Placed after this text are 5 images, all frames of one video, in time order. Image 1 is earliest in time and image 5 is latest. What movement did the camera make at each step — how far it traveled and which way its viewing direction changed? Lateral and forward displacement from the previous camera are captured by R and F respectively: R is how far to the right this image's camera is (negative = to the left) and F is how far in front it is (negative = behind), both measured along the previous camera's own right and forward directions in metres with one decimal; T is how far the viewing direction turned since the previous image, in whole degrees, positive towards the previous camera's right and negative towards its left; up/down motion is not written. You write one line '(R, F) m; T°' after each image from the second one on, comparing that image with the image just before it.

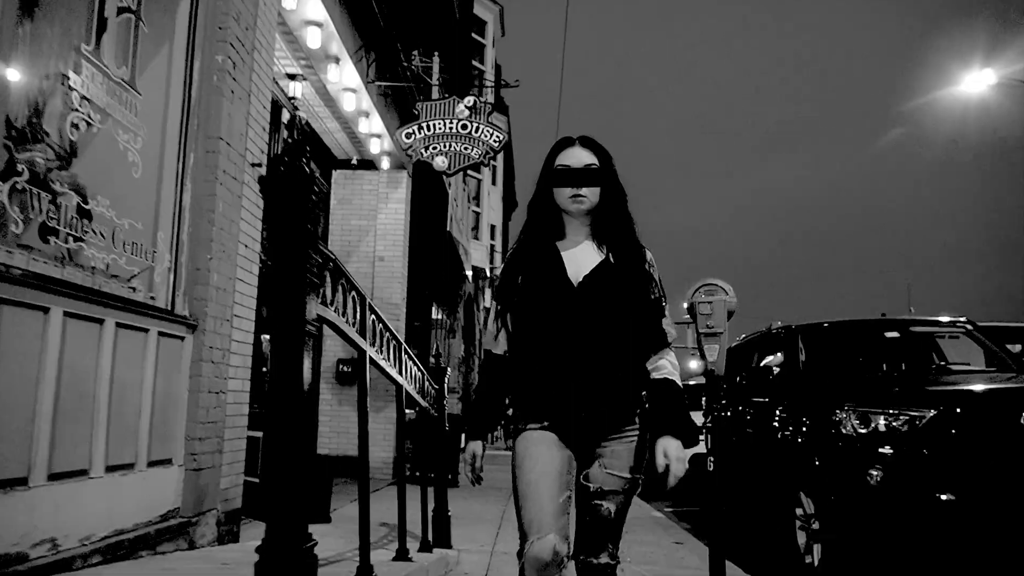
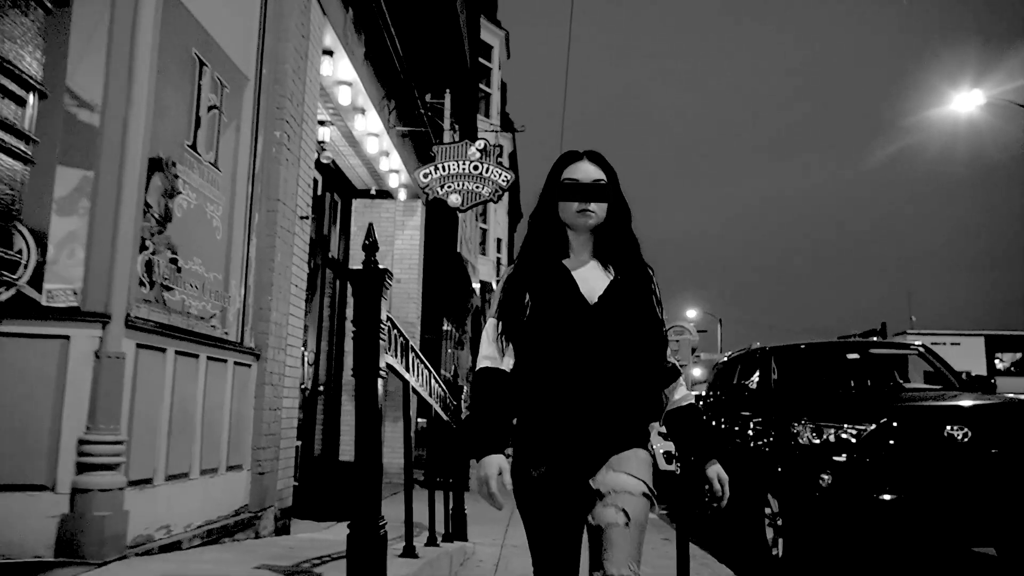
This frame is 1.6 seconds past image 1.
(0.0, -0.9) m; 0°
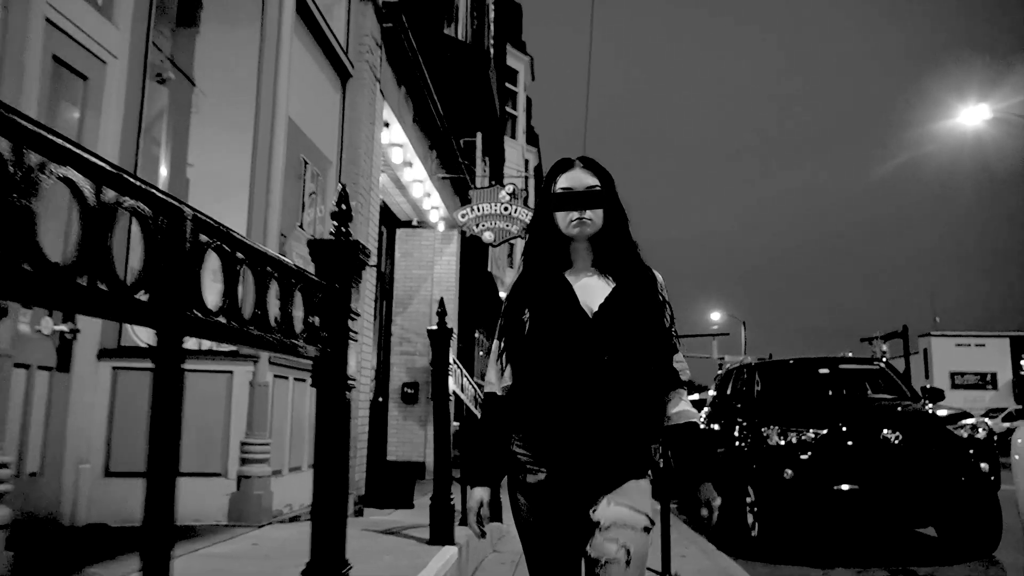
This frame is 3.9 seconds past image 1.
(0.0, -1.5) m; -2°
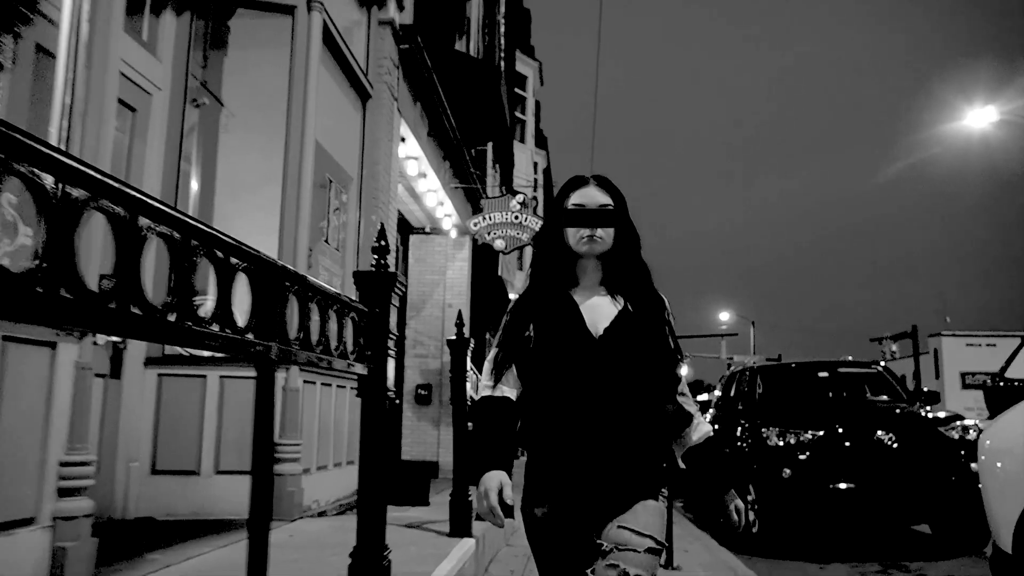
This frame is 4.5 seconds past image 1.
(0.0, -0.4) m; -1°
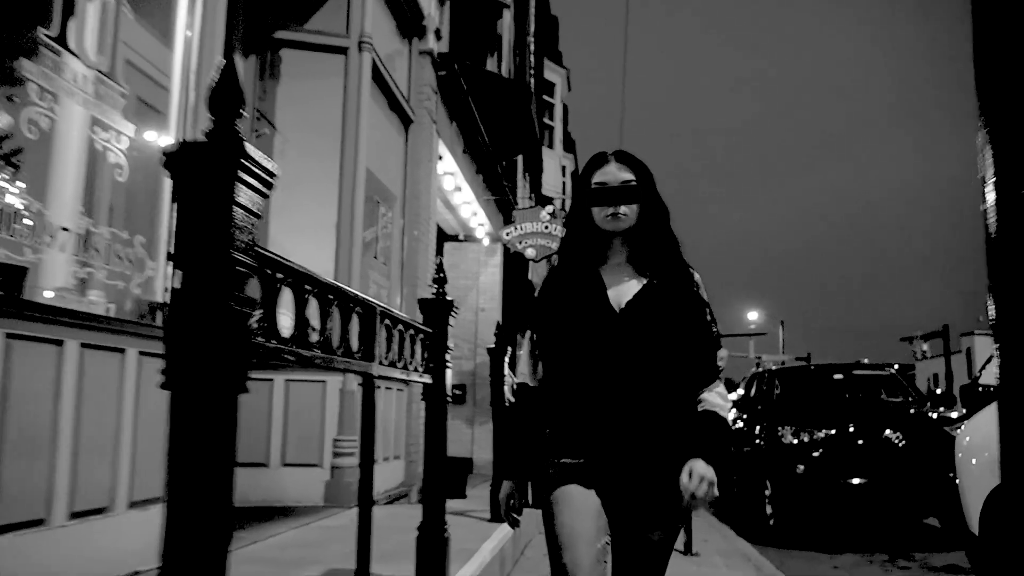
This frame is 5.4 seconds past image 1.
(0.0, -0.6) m; -2°
